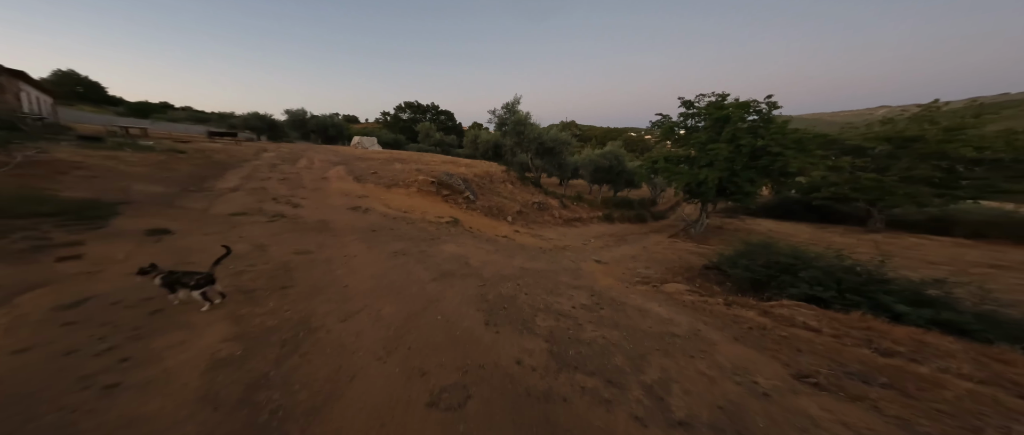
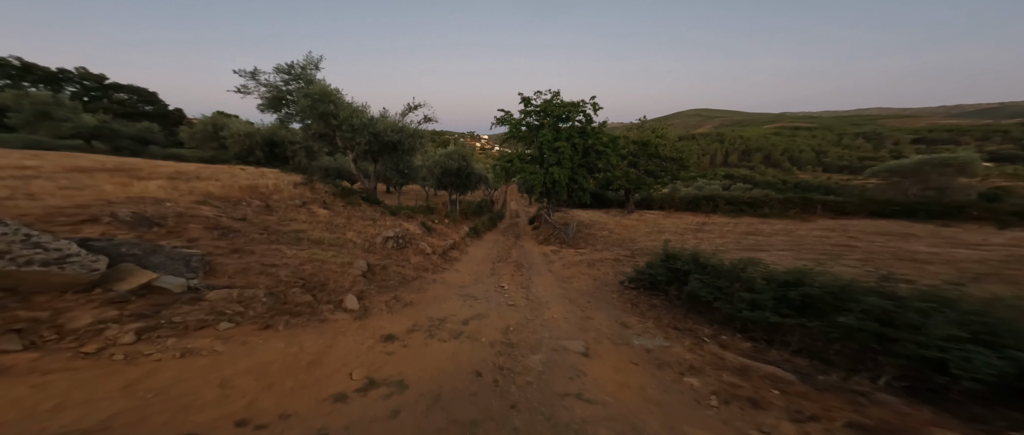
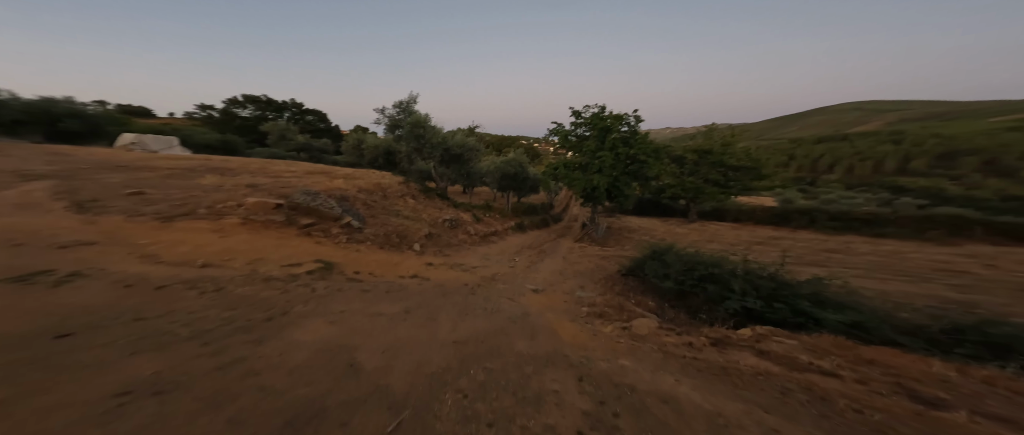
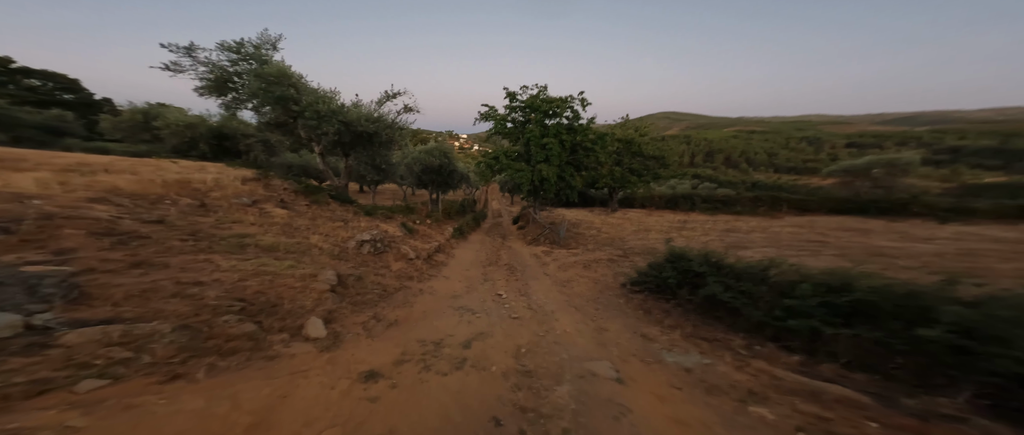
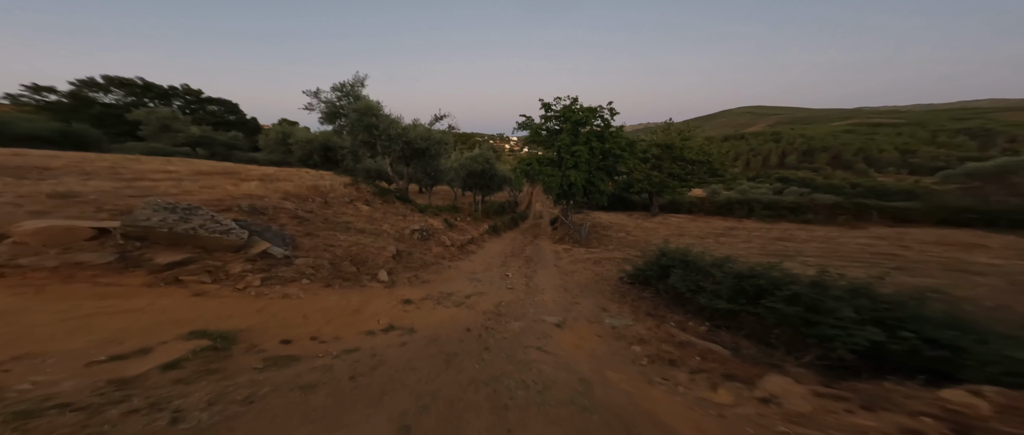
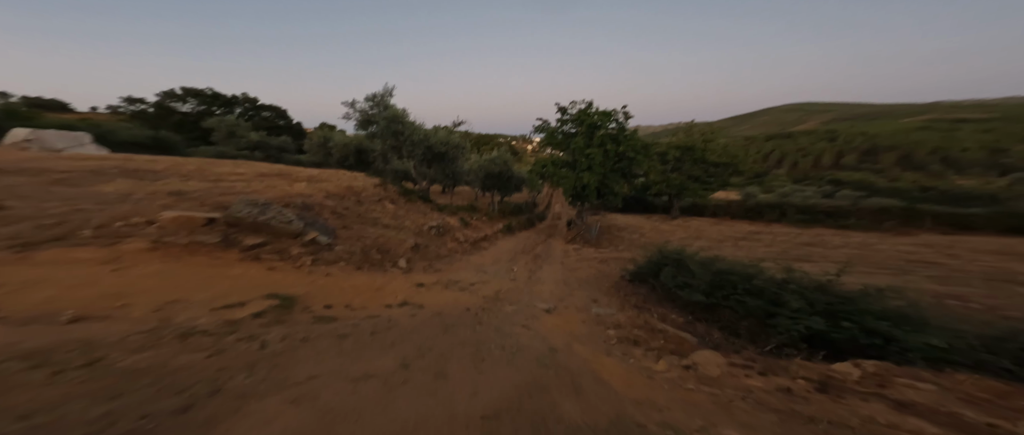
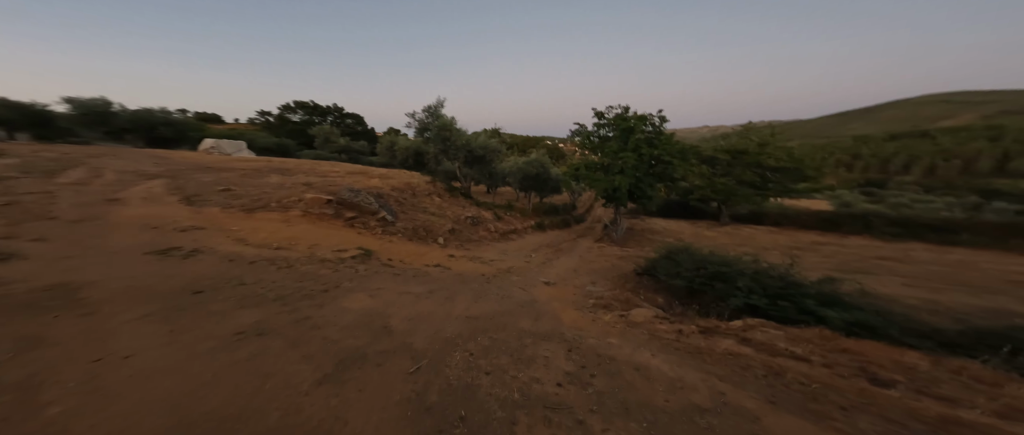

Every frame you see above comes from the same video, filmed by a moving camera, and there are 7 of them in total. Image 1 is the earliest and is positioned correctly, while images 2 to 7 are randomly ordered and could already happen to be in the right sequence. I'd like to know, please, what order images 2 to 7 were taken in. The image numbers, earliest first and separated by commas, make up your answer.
7, 3, 6, 5, 2, 4
